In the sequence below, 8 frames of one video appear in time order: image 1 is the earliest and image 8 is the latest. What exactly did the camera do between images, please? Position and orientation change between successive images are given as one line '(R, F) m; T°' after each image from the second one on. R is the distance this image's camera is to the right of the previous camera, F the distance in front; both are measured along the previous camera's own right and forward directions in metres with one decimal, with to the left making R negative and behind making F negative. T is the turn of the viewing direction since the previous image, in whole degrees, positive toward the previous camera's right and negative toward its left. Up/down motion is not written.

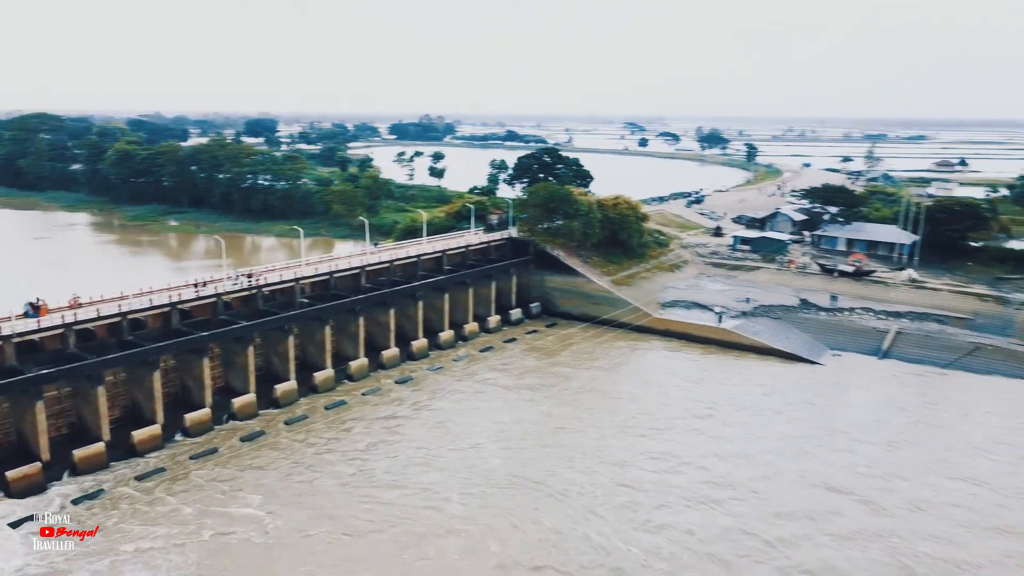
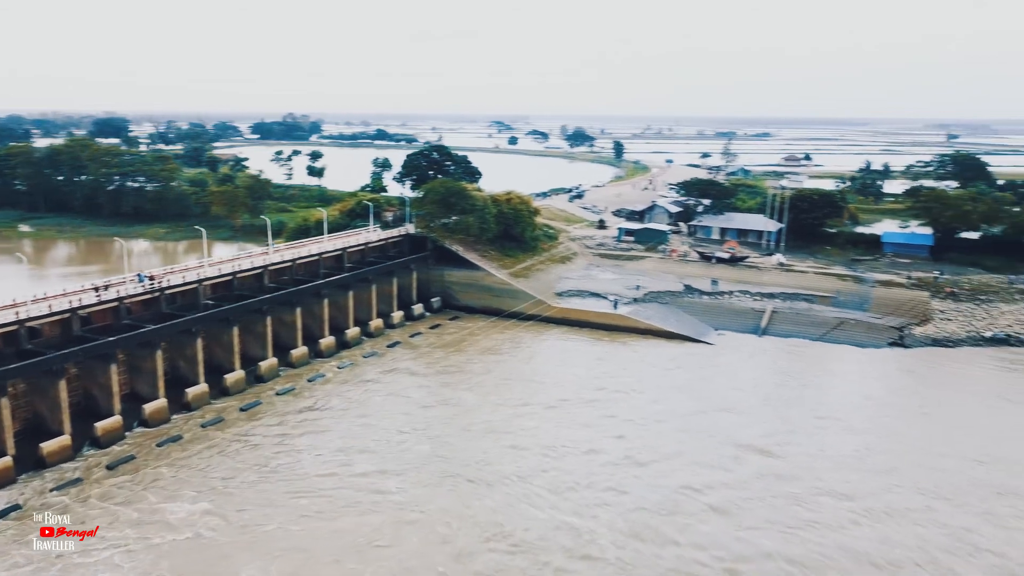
(-1.0, -0.5) m; +9°
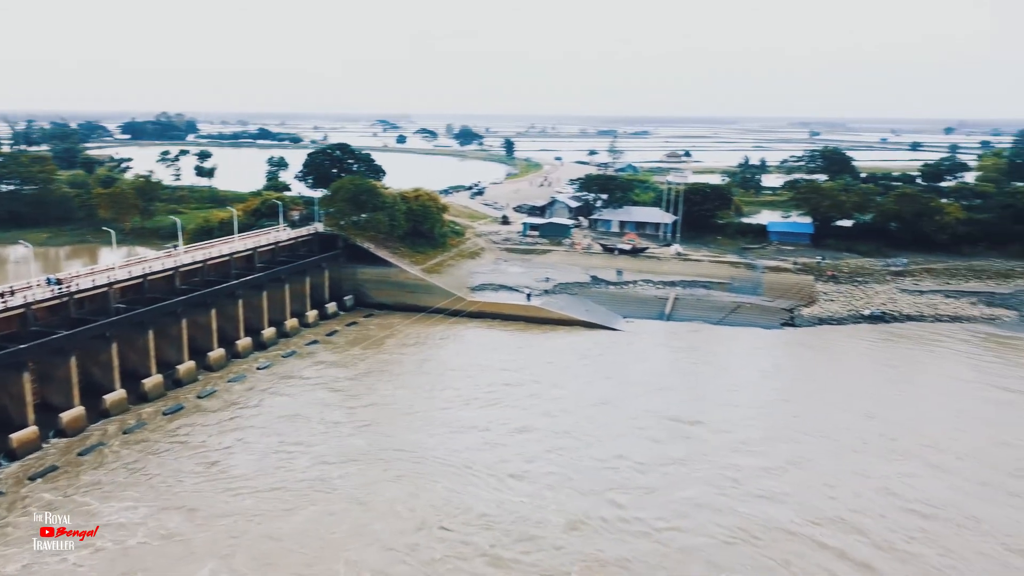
(-0.8, -0.4) m; +8°
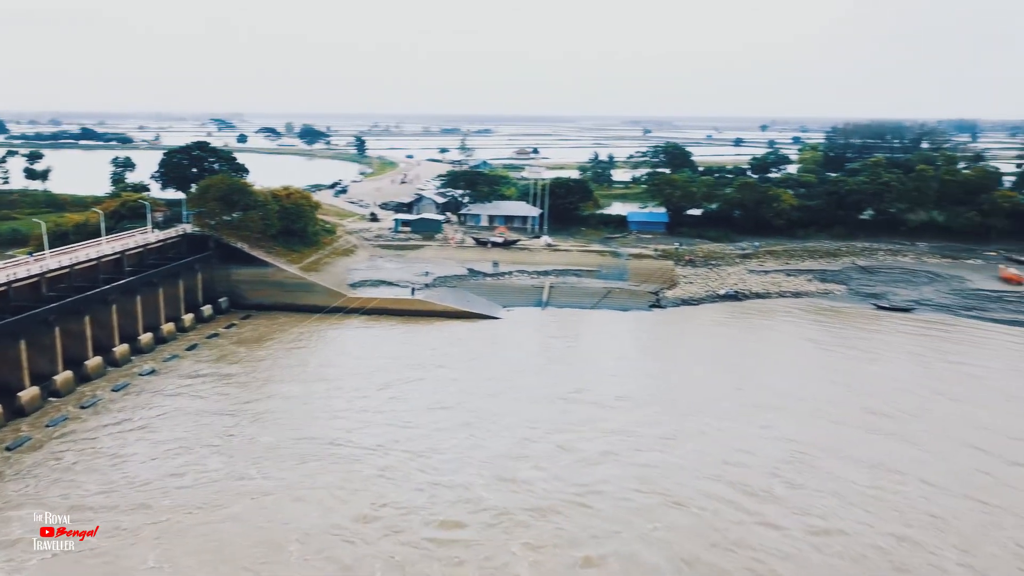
(-1.1, -0.5) m; +11°
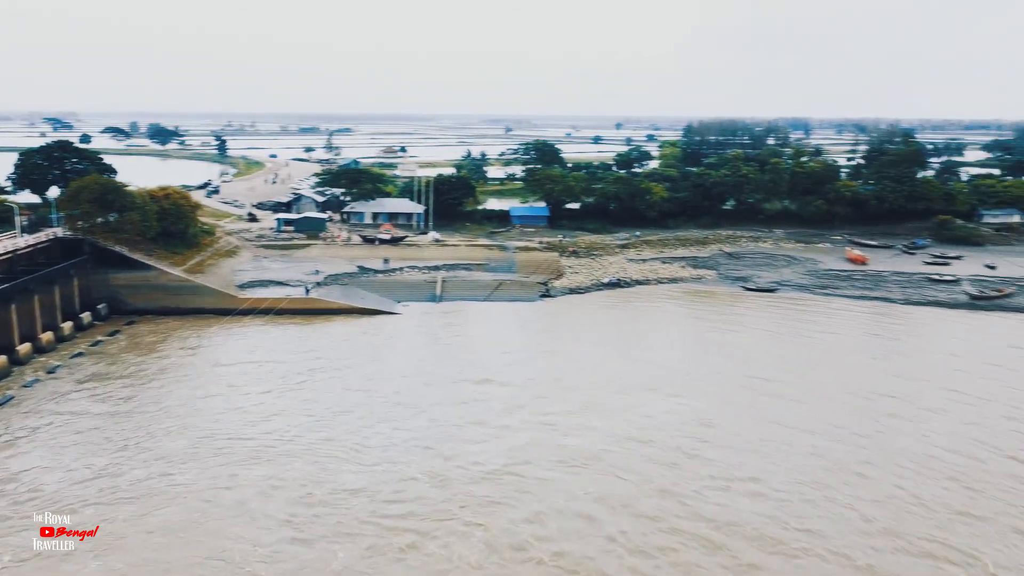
(-1.0, -0.5) m; +10°
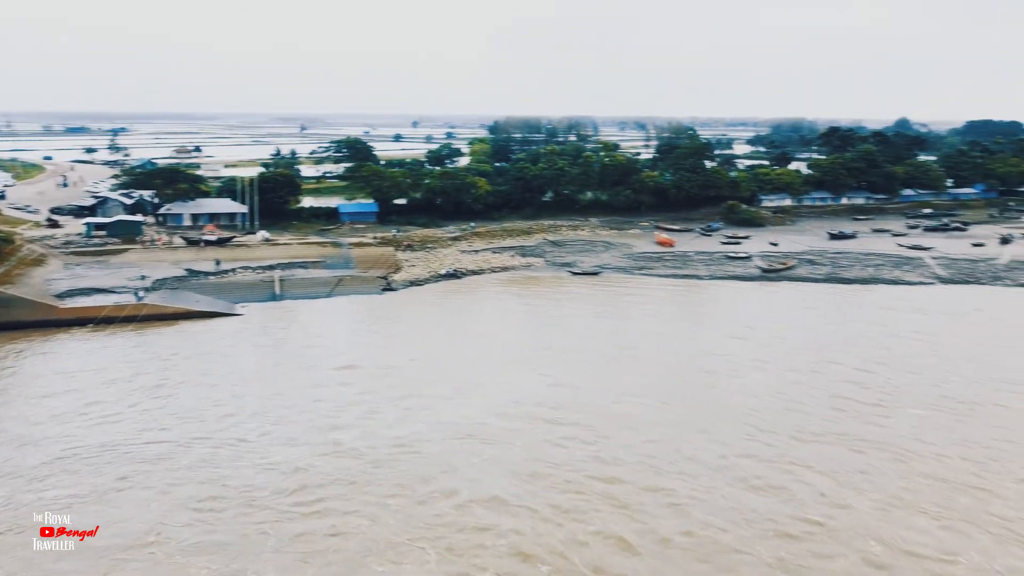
(-1.4, -0.6) m; +14°
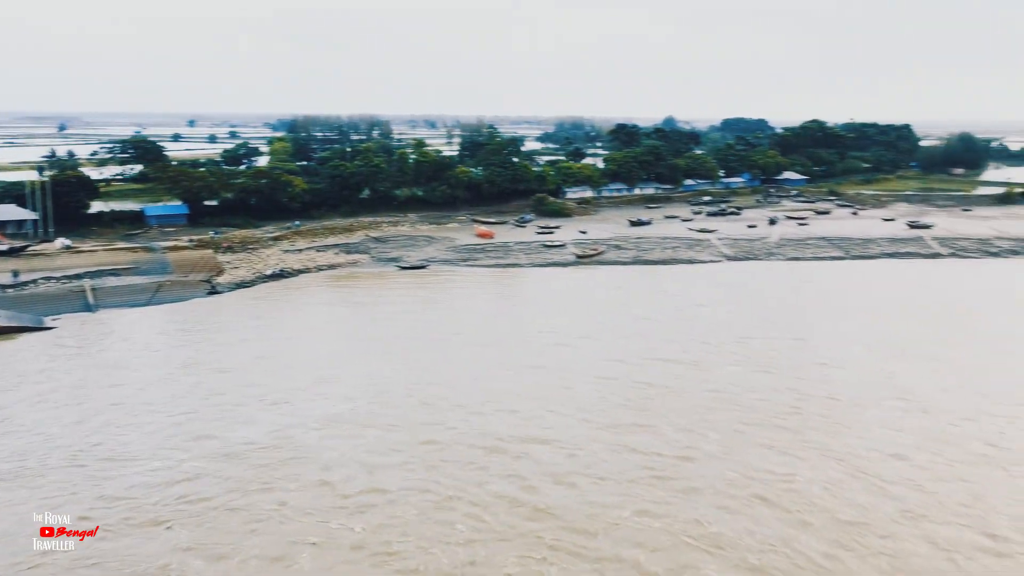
(-1.4, -0.6) m; +15°
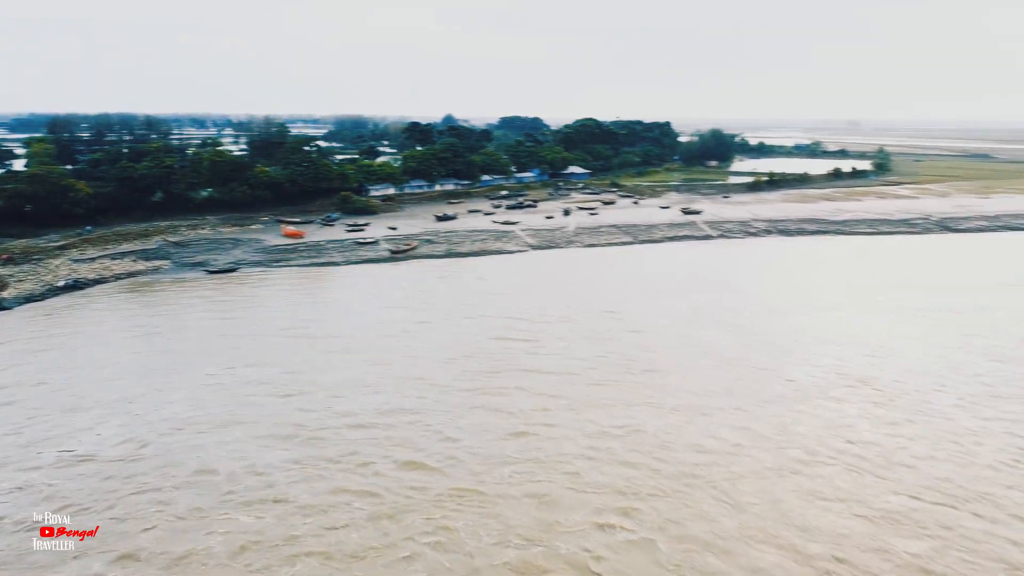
(-1.4, -0.7) m; +15°
